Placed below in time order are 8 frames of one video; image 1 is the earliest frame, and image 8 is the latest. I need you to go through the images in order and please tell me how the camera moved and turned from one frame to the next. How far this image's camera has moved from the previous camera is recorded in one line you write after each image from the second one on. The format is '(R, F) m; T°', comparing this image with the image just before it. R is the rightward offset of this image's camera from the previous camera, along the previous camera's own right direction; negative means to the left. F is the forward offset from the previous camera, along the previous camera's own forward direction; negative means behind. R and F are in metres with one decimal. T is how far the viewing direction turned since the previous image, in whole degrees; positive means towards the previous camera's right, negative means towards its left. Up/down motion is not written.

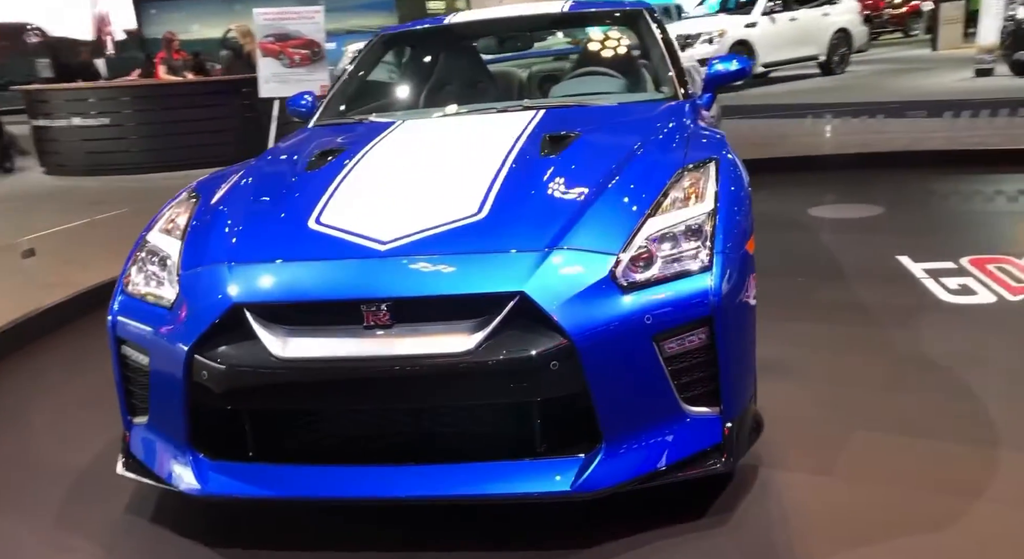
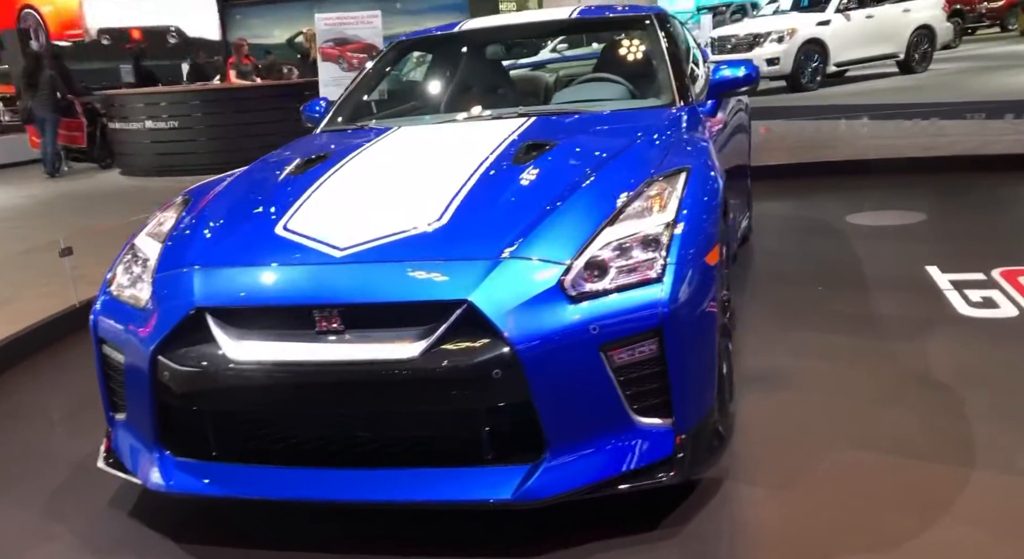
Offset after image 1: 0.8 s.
(+0.3, 0.0) m; -5°
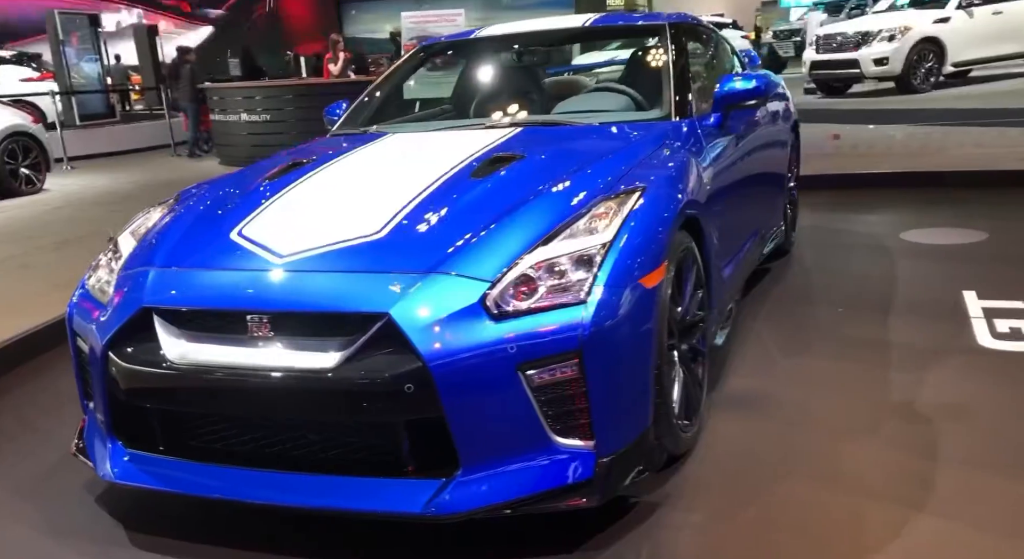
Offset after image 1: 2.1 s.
(+0.4, 0.0) m; -8°
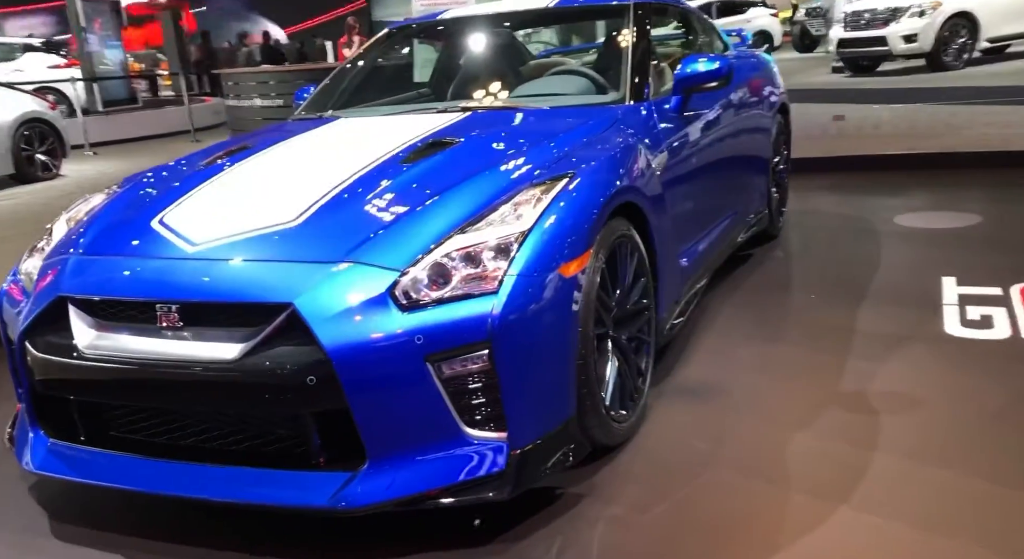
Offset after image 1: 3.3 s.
(+0.3, 0.0) m; -3°
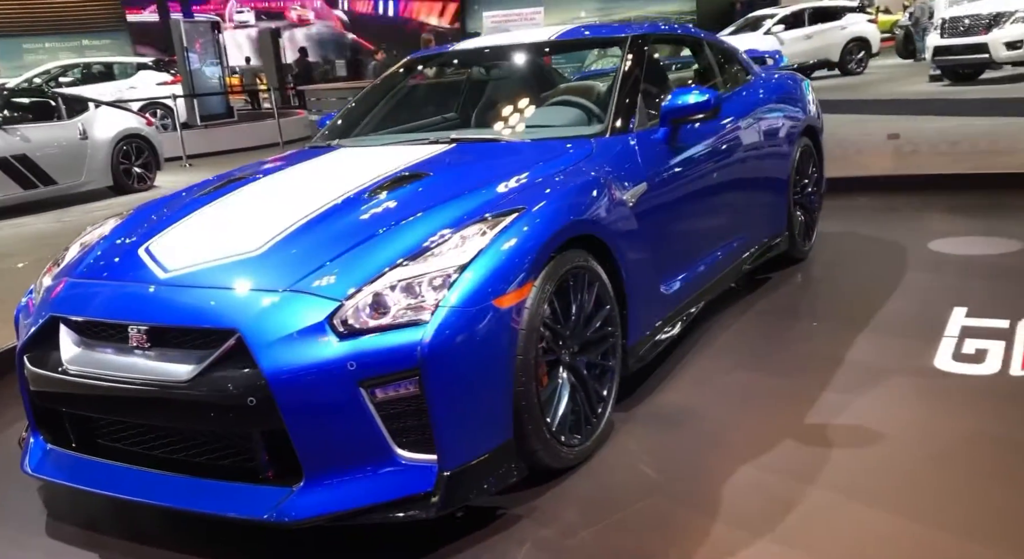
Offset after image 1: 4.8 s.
(+0.4, -0.1) m; -7°
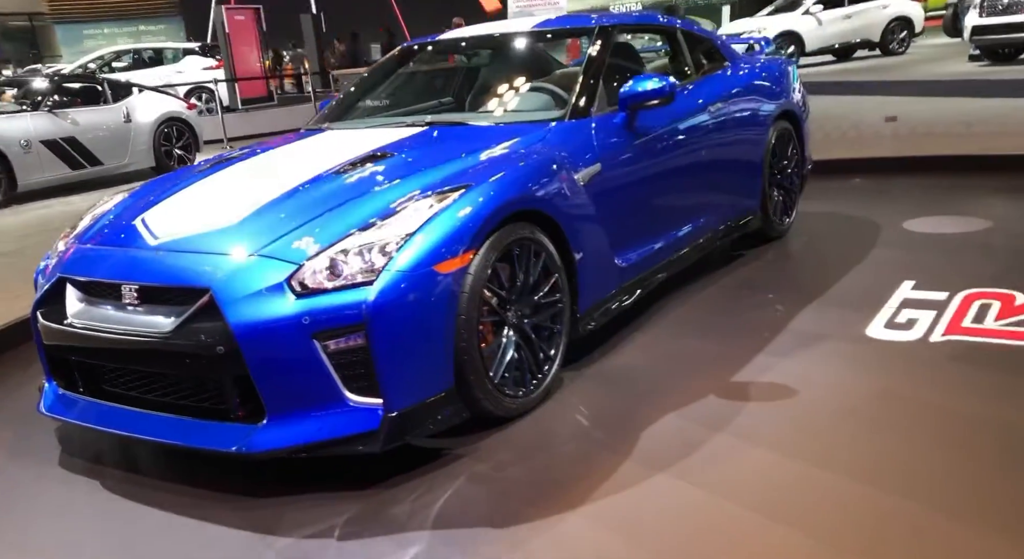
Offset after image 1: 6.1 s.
(+0.3, -0.3) m; -3°
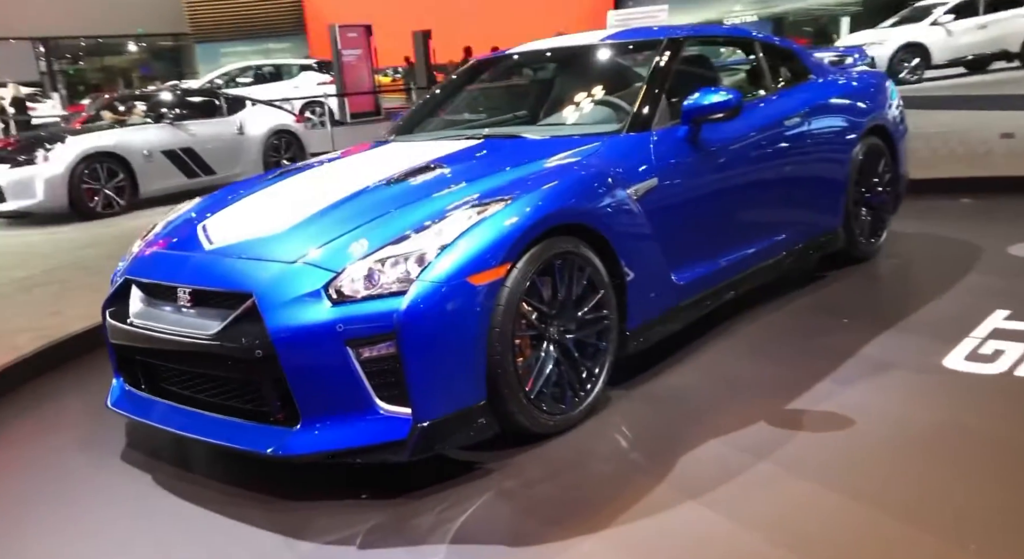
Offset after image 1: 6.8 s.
(+0.2, +0.1) m; -8°
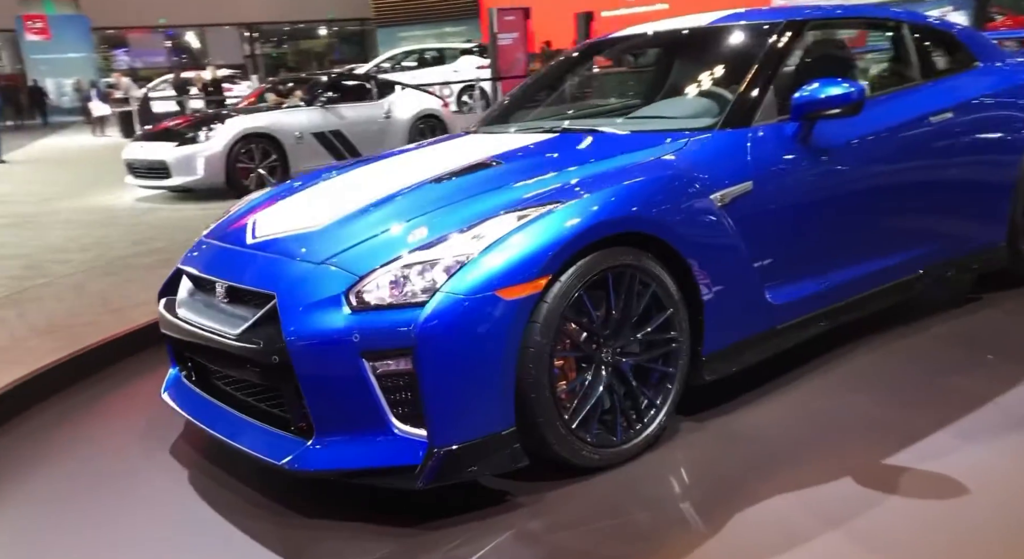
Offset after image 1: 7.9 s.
(+0.3, +0.3) m; -12°
